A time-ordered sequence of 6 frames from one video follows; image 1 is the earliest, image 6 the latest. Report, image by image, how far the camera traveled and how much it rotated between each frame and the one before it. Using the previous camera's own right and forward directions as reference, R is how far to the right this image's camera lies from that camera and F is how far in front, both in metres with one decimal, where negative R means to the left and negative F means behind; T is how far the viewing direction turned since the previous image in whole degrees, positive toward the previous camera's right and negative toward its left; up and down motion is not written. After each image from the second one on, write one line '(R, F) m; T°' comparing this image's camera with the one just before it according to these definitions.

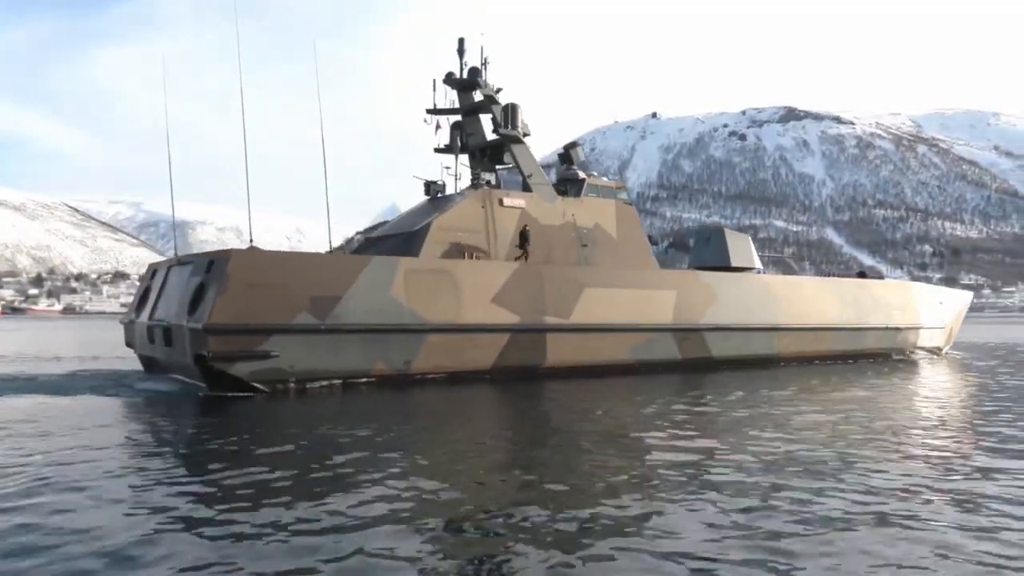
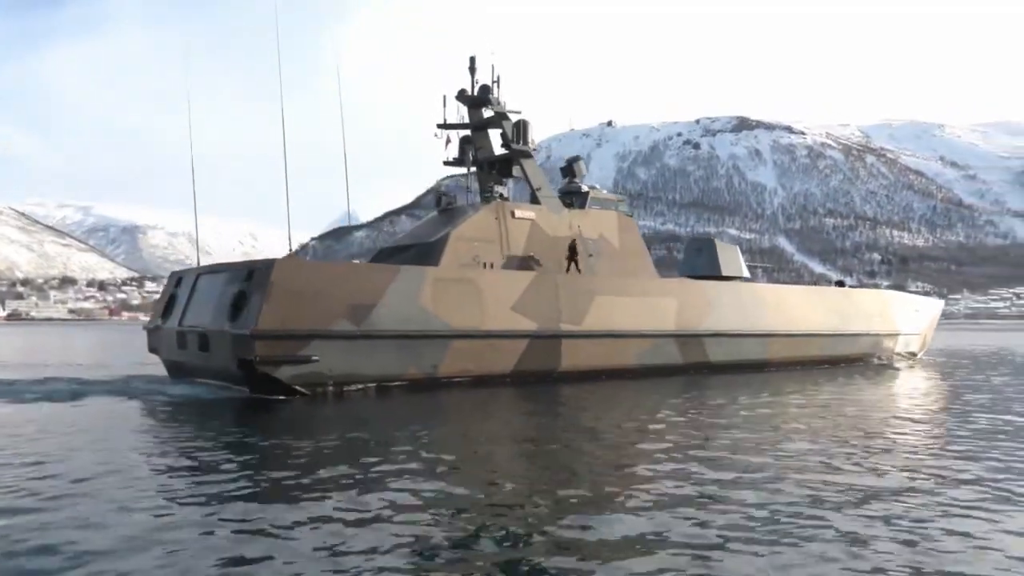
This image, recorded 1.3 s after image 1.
(-1.0, -0.7) m; +3°
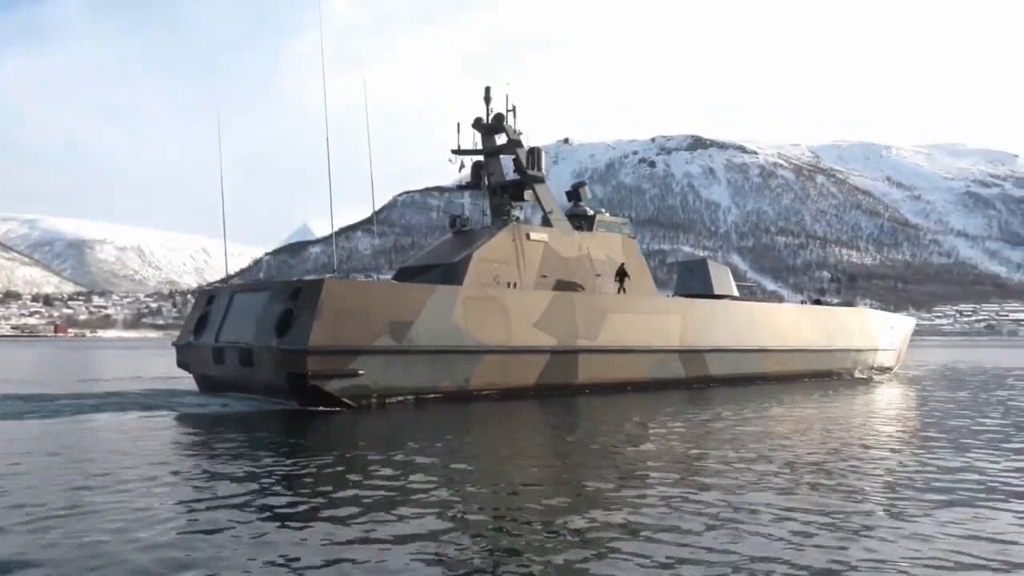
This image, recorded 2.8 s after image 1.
(-1.1, -0.9) m; +3°
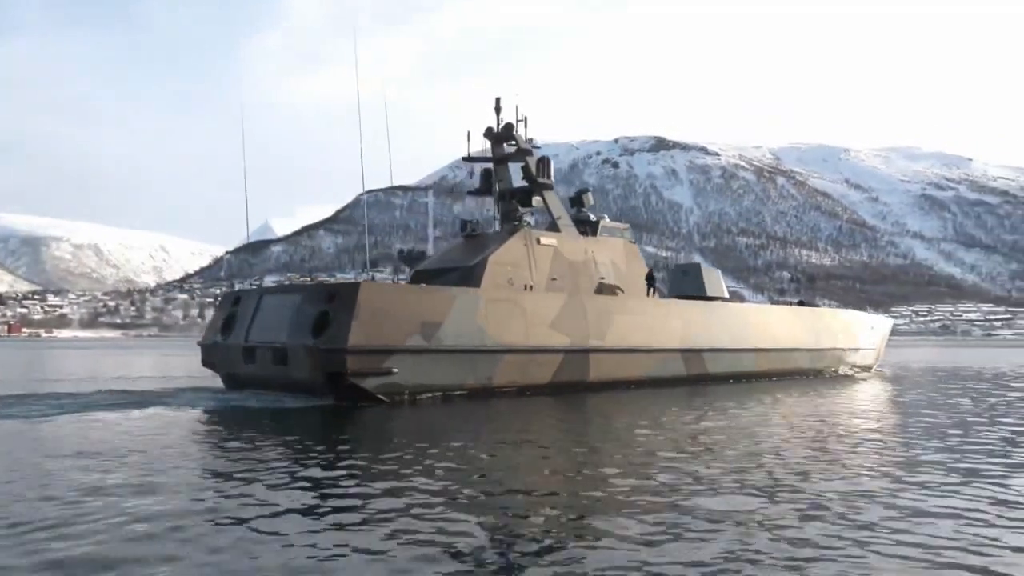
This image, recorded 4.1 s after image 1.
(-0.9, -0.8) m; +2°
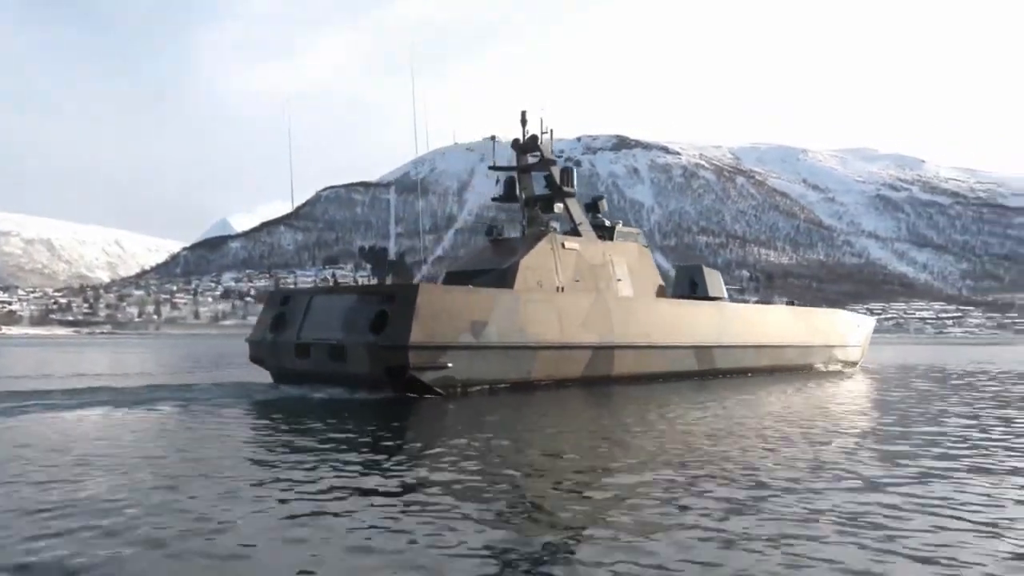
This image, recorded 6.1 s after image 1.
(-1.4, -1.3) m; +2°
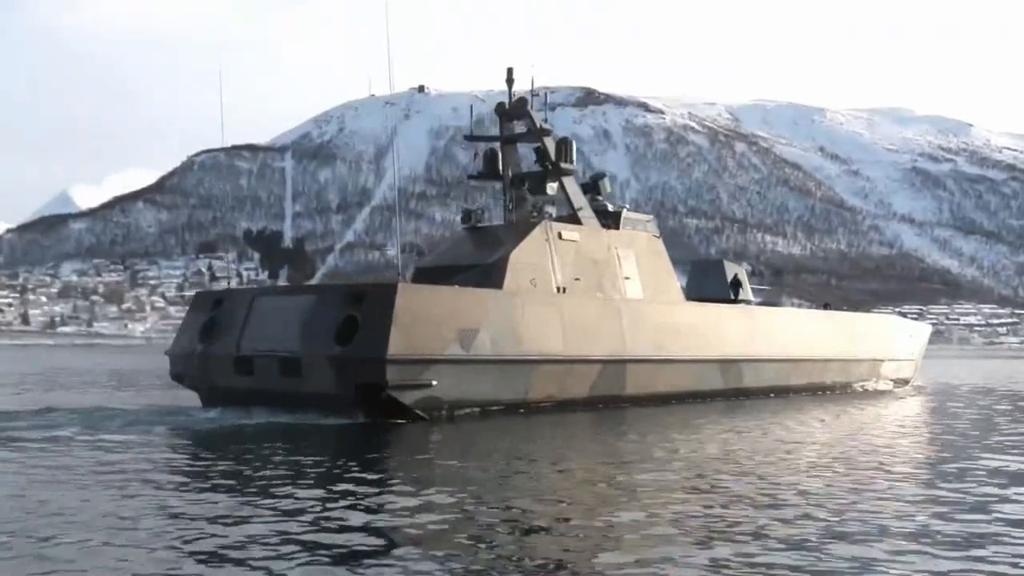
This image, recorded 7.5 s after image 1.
(+0.9, +3.6) m; -2°
